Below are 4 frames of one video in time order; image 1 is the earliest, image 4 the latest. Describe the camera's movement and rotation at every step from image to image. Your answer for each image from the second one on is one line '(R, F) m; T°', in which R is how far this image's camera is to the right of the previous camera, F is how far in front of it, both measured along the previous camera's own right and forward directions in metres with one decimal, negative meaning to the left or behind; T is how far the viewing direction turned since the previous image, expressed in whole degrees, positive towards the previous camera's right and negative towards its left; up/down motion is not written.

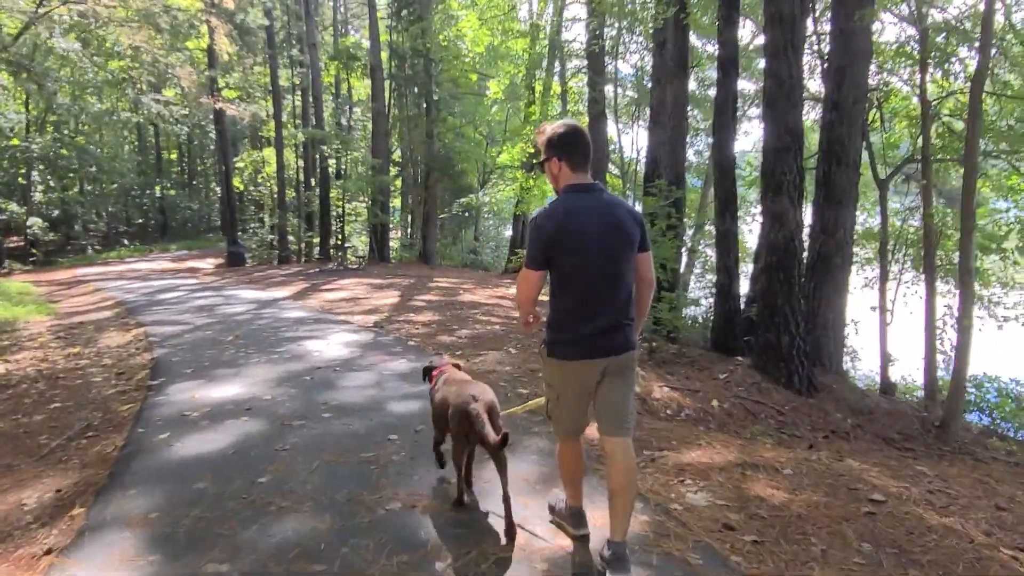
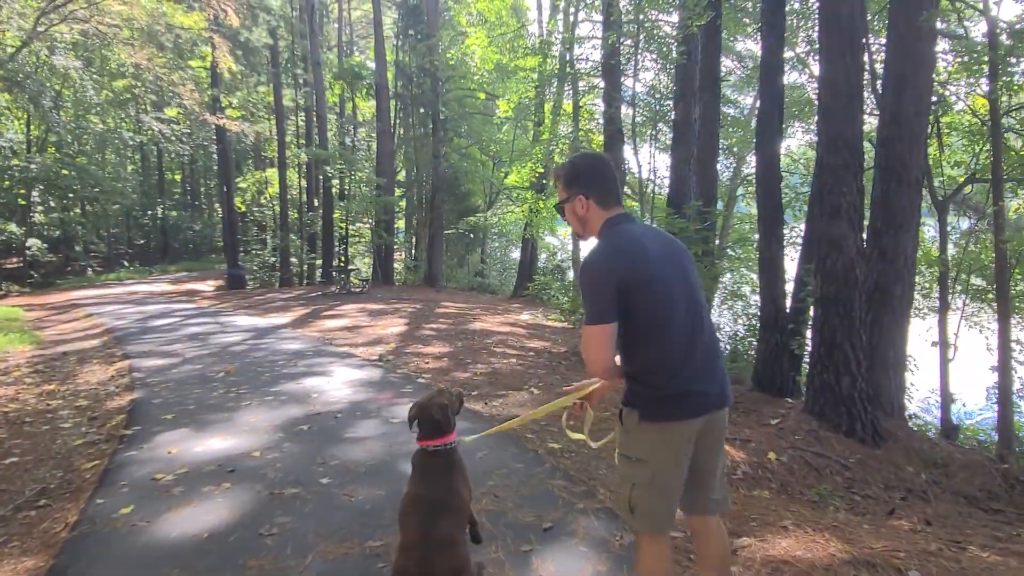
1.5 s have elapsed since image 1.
(-0.2, +0.9) m; 0°
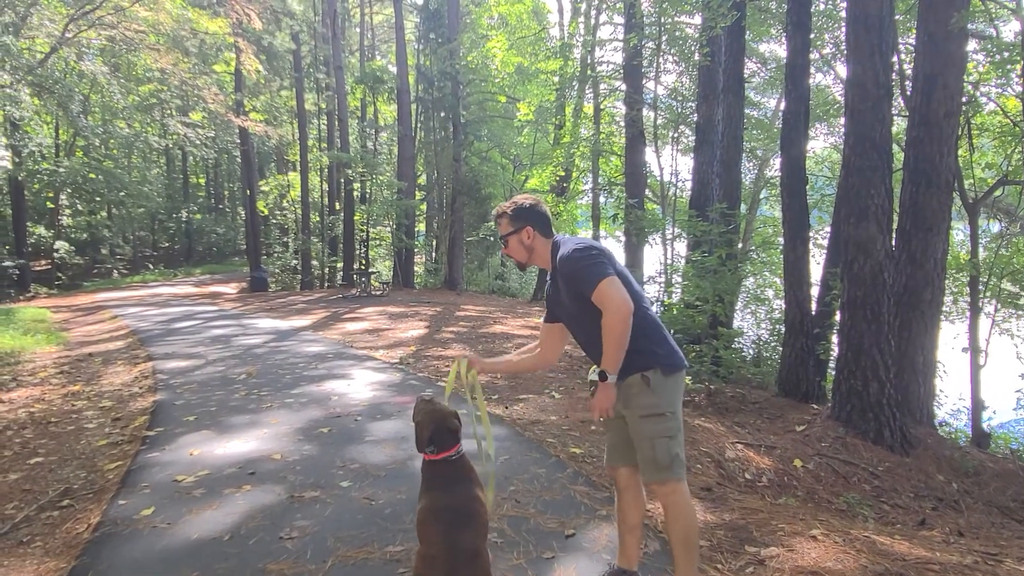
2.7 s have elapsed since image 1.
(0.0, +0.1) m; -2°
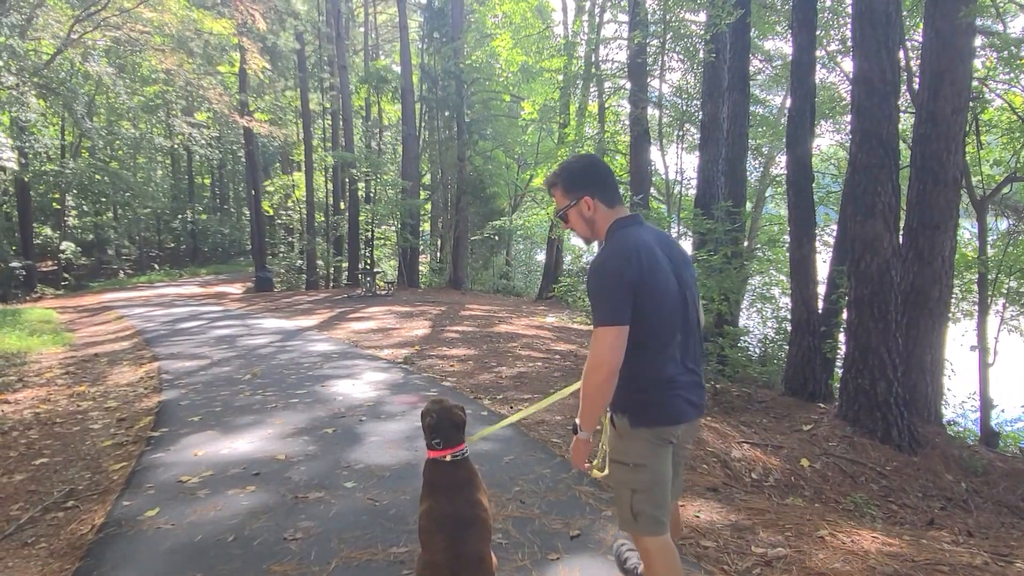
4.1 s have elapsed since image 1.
(0.0, 0.0) m; 0°
